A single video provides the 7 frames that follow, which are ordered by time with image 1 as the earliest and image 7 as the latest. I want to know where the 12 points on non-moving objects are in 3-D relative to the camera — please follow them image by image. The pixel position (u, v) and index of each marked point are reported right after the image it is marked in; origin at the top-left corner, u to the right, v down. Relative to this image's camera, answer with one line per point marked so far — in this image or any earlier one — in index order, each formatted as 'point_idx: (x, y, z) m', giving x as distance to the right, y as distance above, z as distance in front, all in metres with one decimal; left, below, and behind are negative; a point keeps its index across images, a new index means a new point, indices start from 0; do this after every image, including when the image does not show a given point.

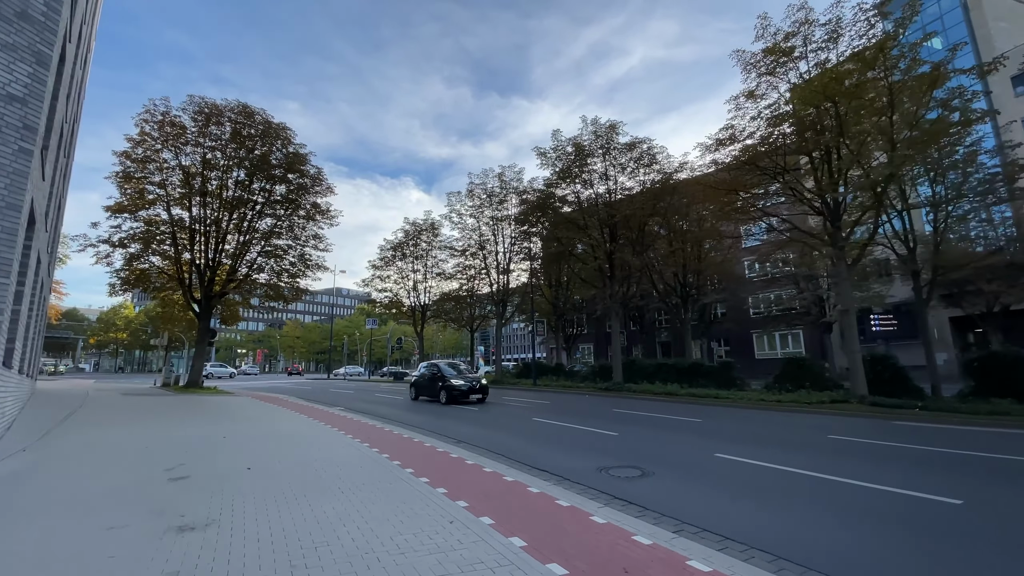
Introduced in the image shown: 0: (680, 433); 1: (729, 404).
0: (+4.7, -4.0, +13.7) m
1: (+7.7, -4.1, +17.4) m
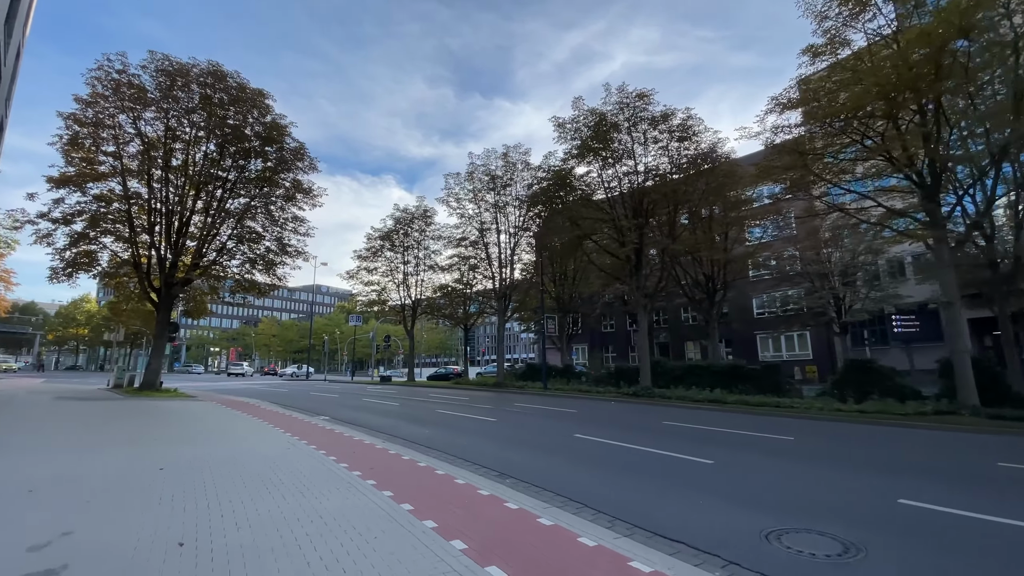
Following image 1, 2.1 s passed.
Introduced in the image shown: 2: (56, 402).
0: (+5.6, -3.7, +10.9) m
1: (+8.4, -3.7, +14.6) m
2: (-16.4, -4.1, +18.0) m
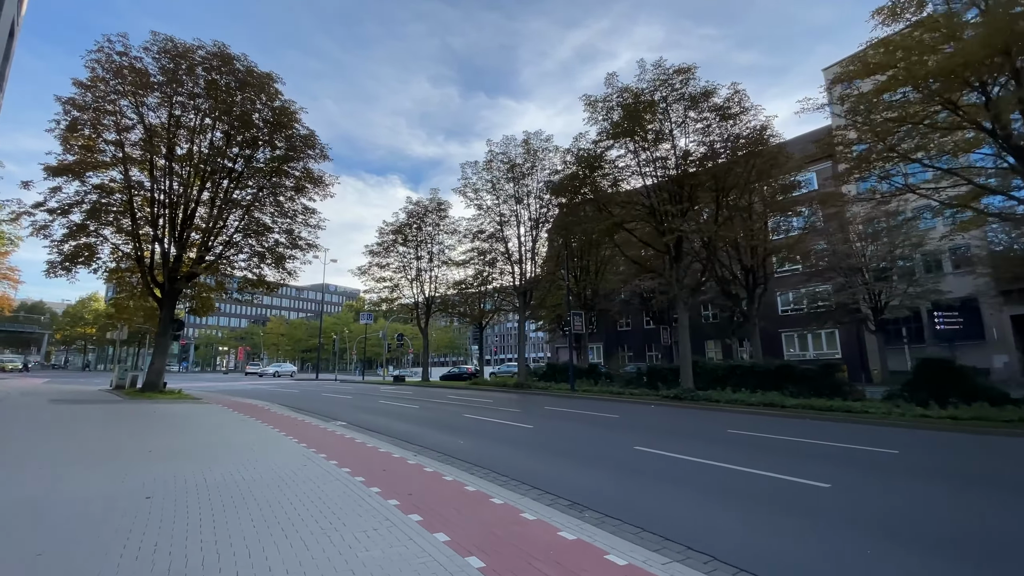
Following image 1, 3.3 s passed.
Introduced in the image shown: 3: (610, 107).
0: (+6.5, -3.4, +9.2) m
1: (+9.4, -3.5, +13.0) m
2: (-15.3, -3.9, +16.6) m
3: (+3.9, +7.1, +19.7) m
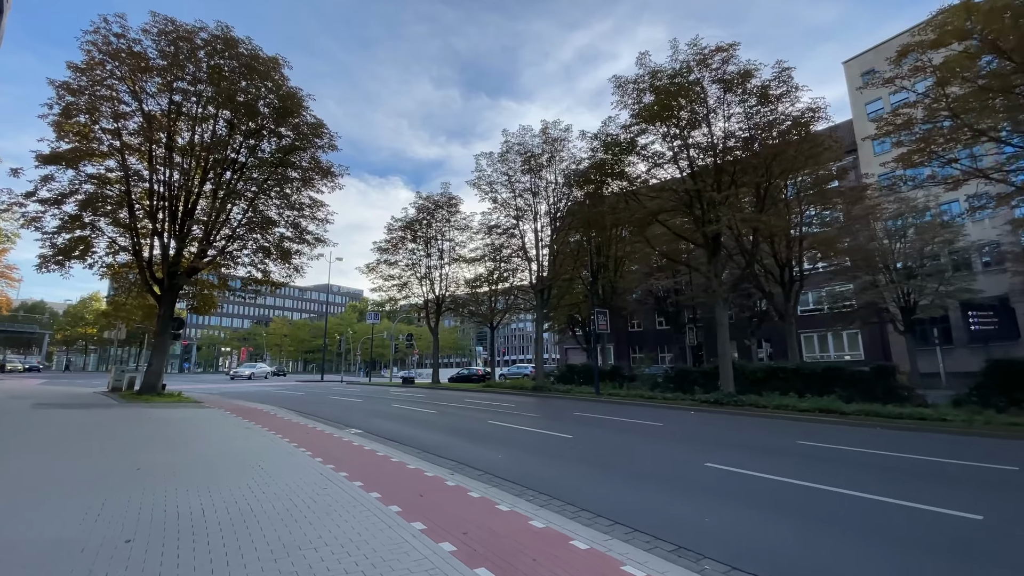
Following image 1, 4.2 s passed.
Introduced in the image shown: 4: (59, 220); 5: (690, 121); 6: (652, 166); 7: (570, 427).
0: (+7.3, -3.3, +7.9) m
1: (+10.2, -3.3, +11.6) m
2: (-14.5, -3.7, +15.3) m
3: (+4.7, +7.2, +18.3) m
4: (-18.0, +2.7, +19.9) m
5: (+6.4, +6.0, +18.0) m
6: (+5.3, +4.6, +19.1) m
7: (+1.7, -4.1, +14.7) m
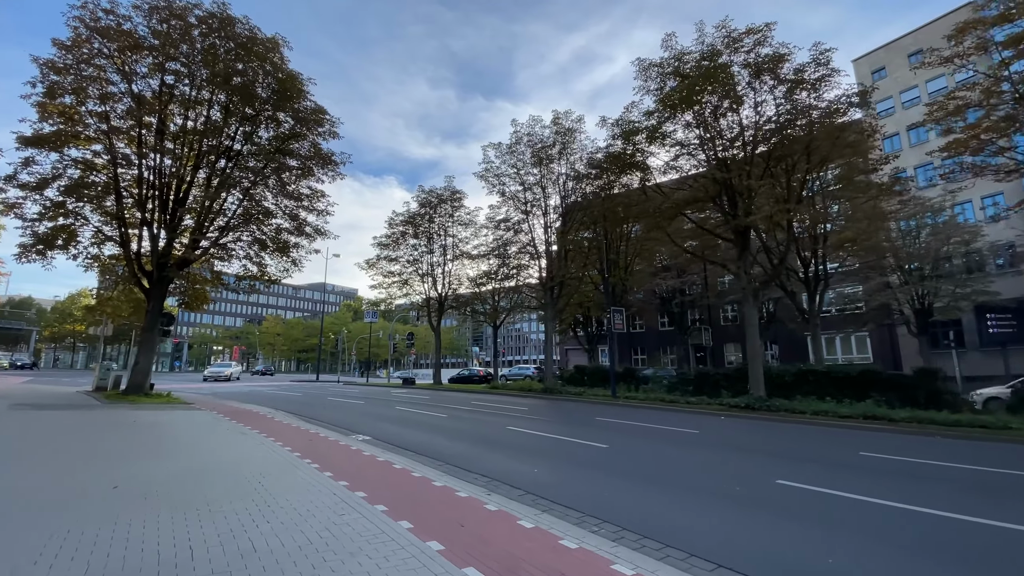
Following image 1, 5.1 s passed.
0: (+7.9, -3.2, +6.8) m
1: (+10.7, -3.2, +10.6) m
2: (-14.0, -3.4, +14.0) m
3: (+5.3, +7.4, +17.3) m
4: (-17.5, +3.0, +18.6) m
5: (+6.9, +6.1, +16.9) m
6: (+5.9, +4.7, +18.0) m
7: (+2.2, -3.9, +13.6) m
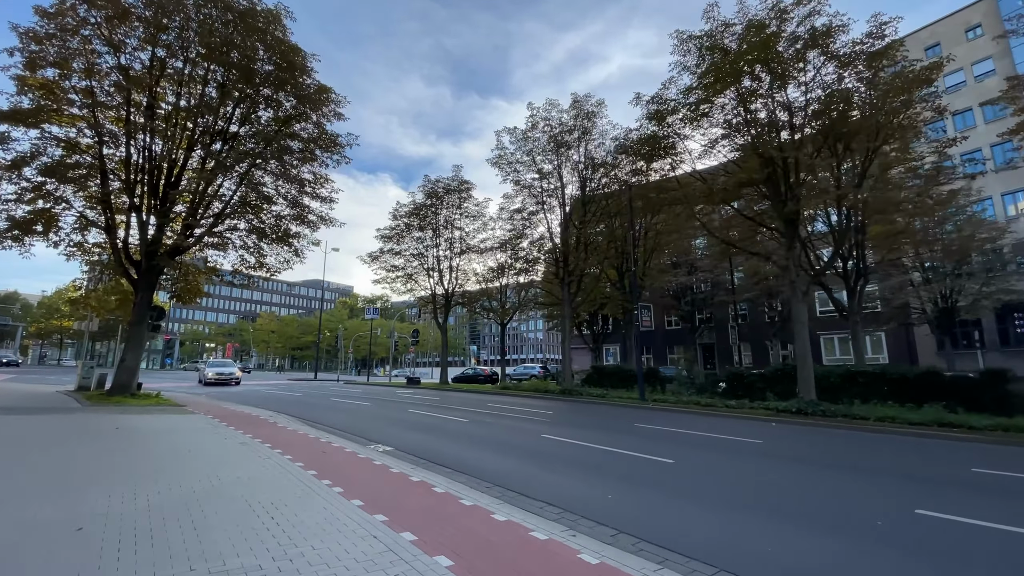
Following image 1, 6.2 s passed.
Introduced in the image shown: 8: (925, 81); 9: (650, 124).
0: (+8.8, -3.0, +5.4) m
1: (+11.6, -3.1, +9.2) m
2: (-13.2, -3.1, +12.4) m
3: (+6.1, +7.6, +15.9) m
4: (-16.7, +3.4, +17.0) m
5: (+7.8, +6.3, +15.5) m
6: (+6.7, +4.9, +16.6) m
7: (+3.0, -3.7, +12.1) m
8: (+11.6, +5.9, +14.1) m
9: (+4.8, +5.8, +17.8) m
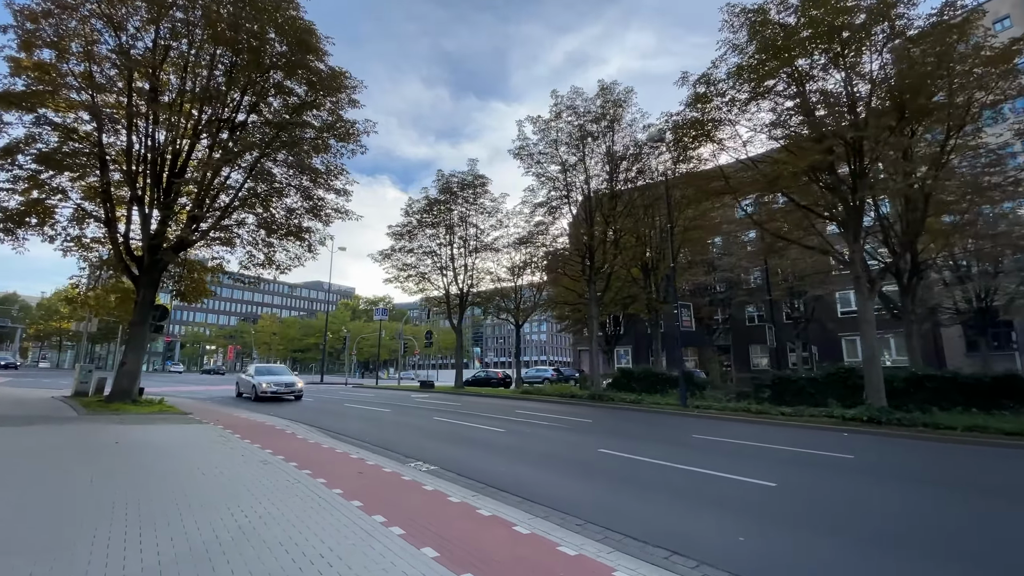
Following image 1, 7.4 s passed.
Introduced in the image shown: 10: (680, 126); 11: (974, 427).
0: (+9.8, -2.9, +4.1) m
1: (+12.6, -3.0, +7.9) m
2: (-12.2, -3.0, +11.1) m
3: (+7.1, +7.7, +14.6) m
4: (-15.7, +3.4, +15.7) m
5: (+8.8, +6.4, +14.2) m
6: (+7.7, +5.0, +15.3) m
7: (+4.0, -3.6, +10.8) m
8: (+12.7, +6.0, +12.9) m
9: (+5.9, +5.9, +16.6) m
10: (+5.5, +5.3, +16.6) m
11: (+10.4, -3.2, +11.2) m
